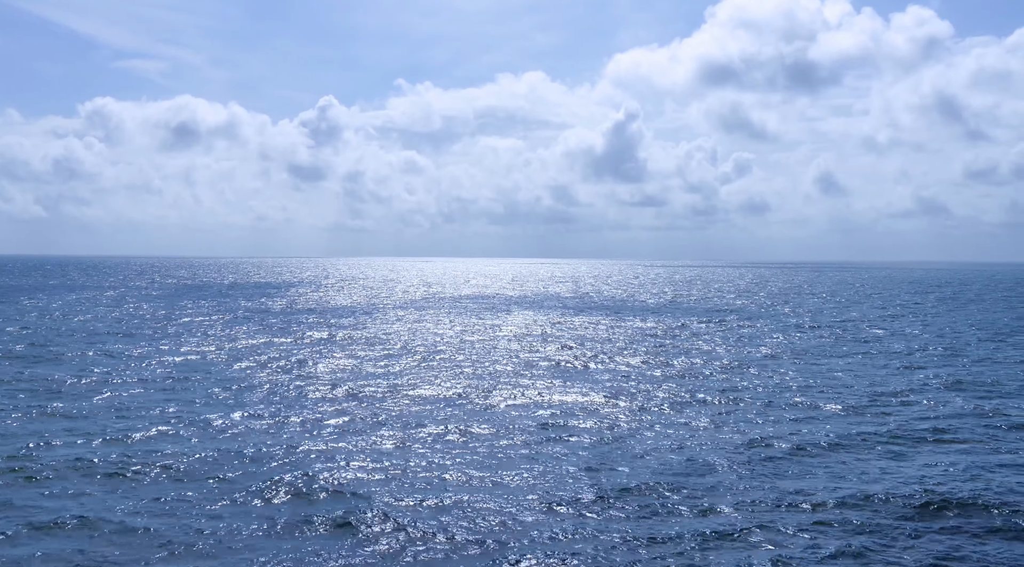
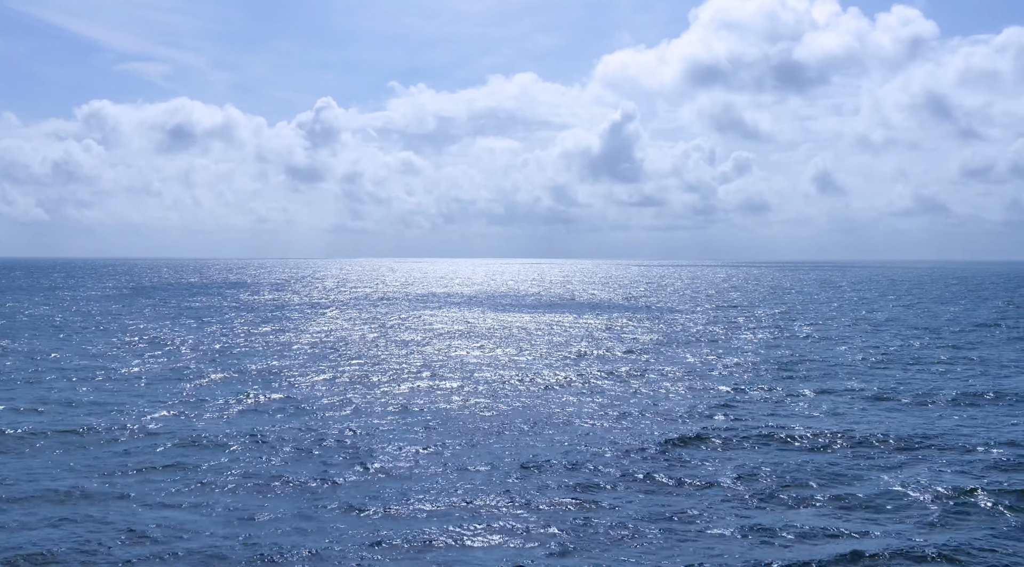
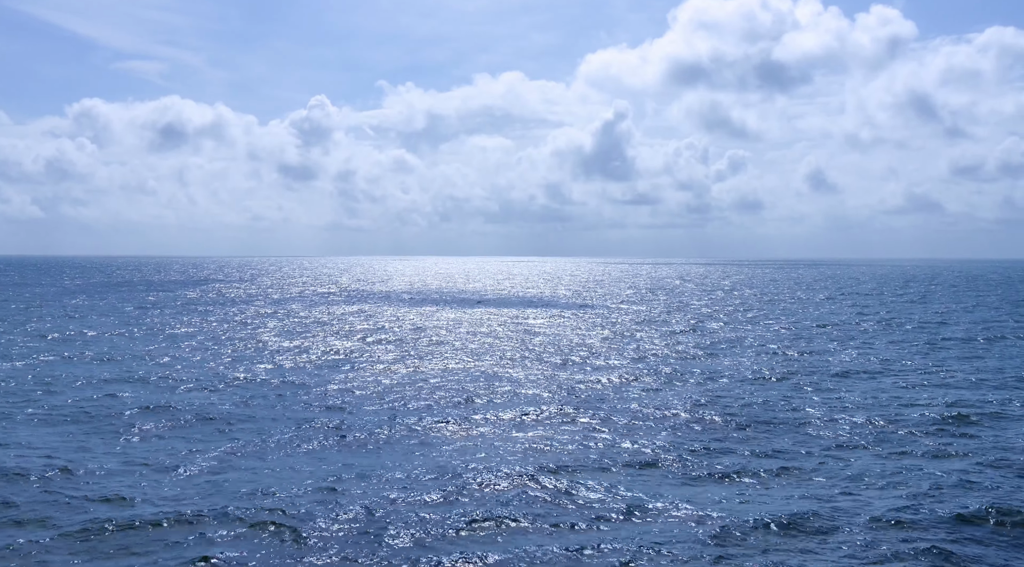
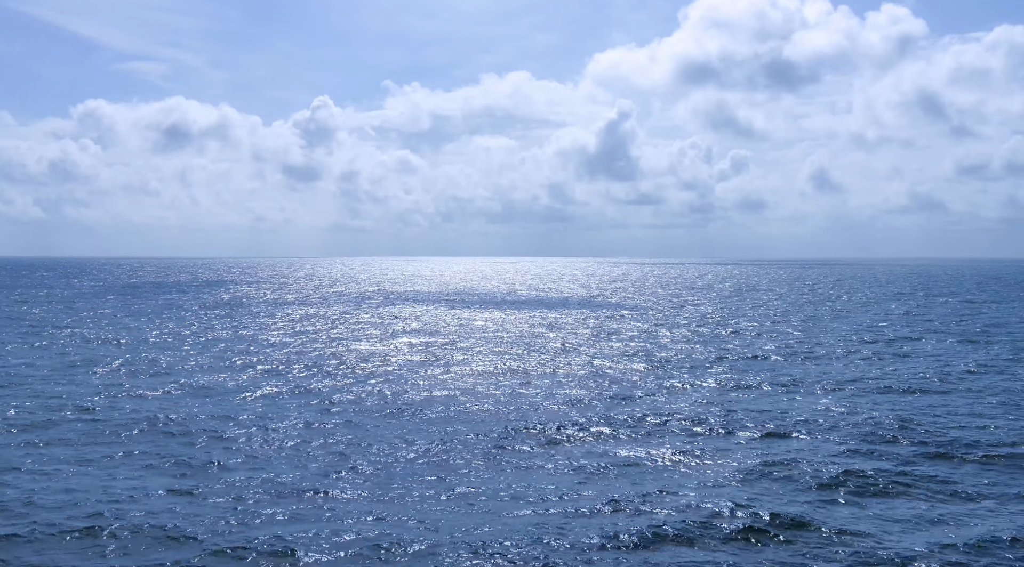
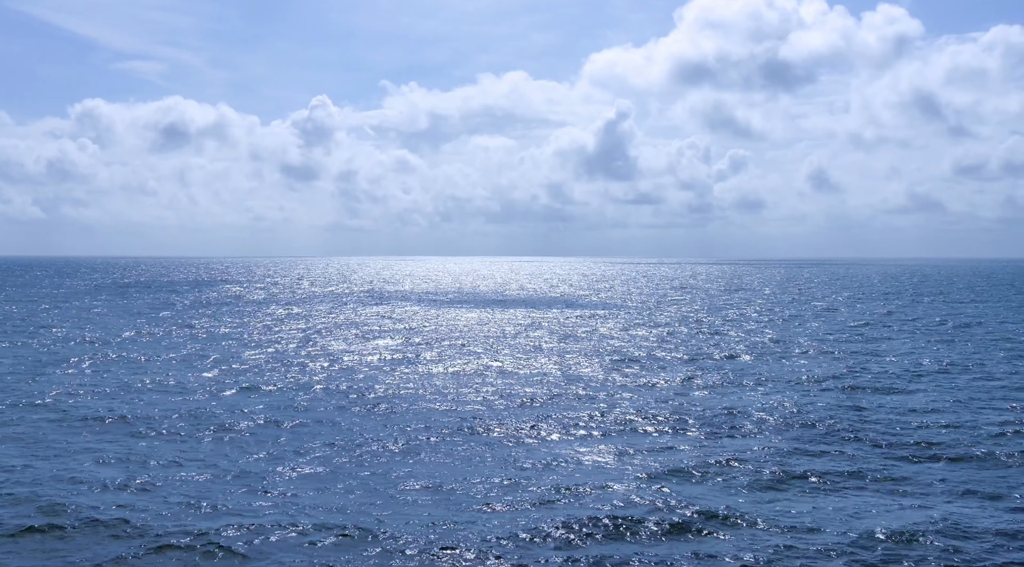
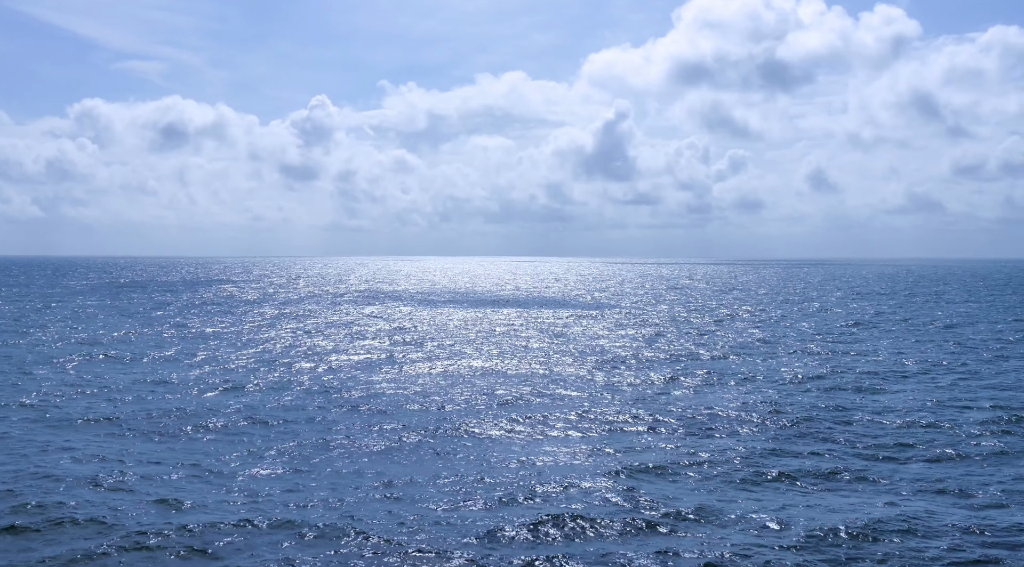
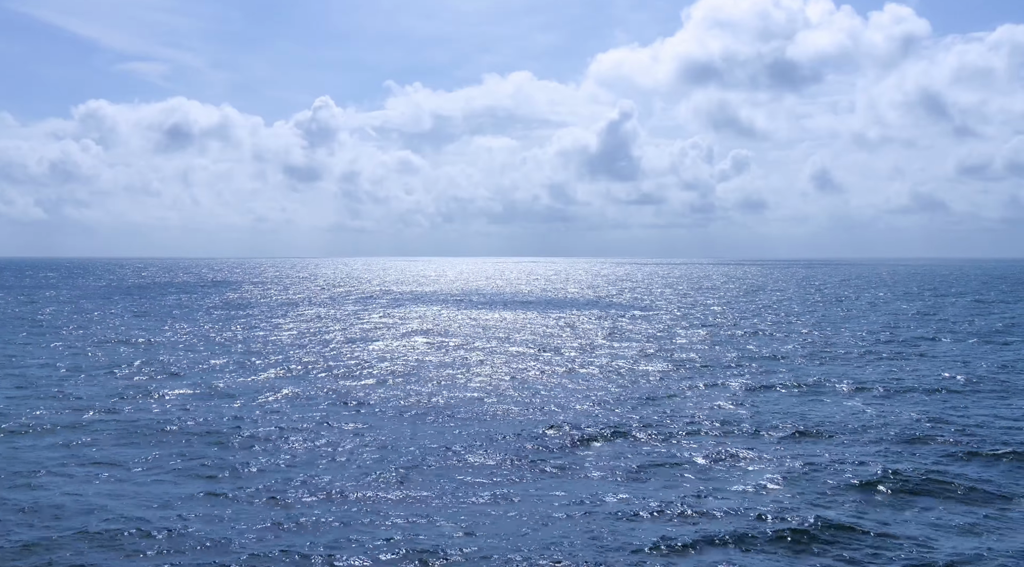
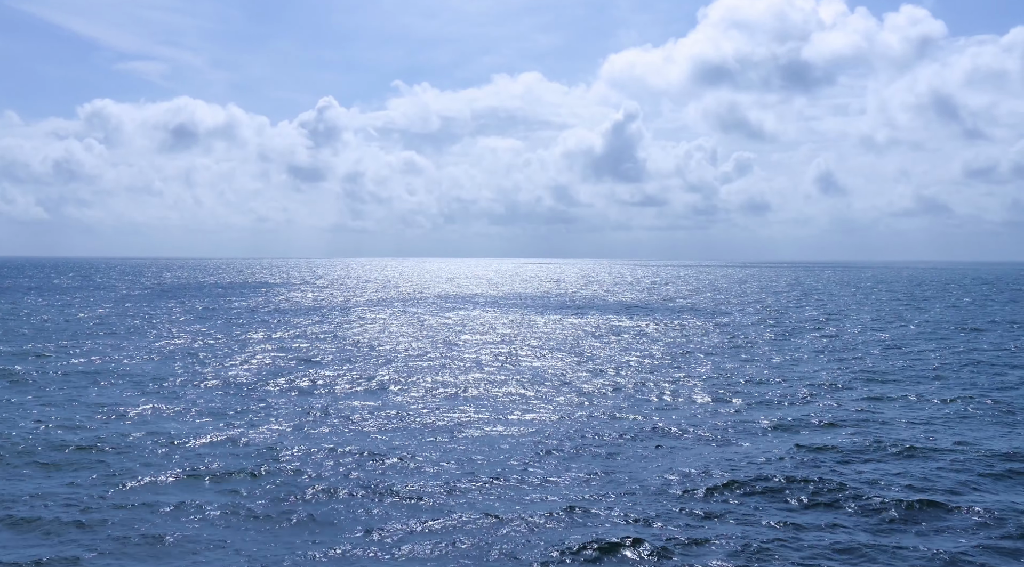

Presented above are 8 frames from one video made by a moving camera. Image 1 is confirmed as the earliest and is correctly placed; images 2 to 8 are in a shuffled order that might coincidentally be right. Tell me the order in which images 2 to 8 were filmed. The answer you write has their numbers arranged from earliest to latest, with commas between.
8, 2, 7, 4, 5, 6, 3
